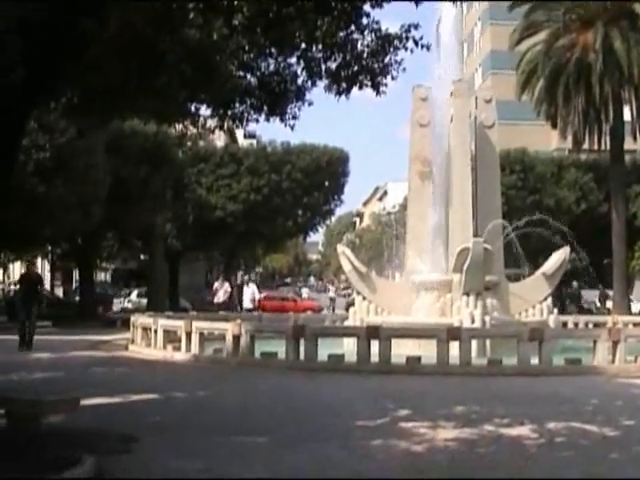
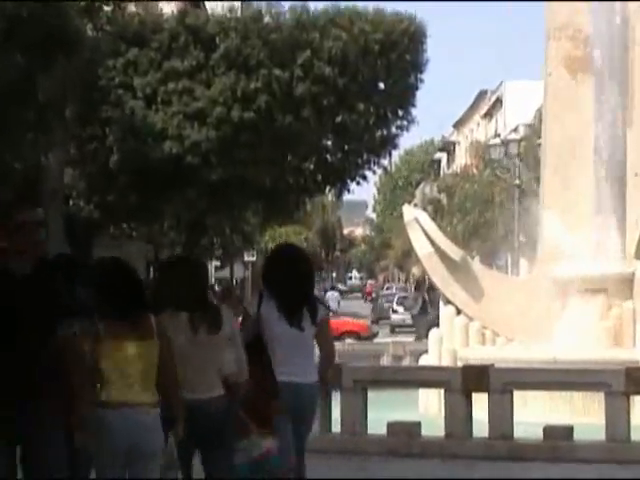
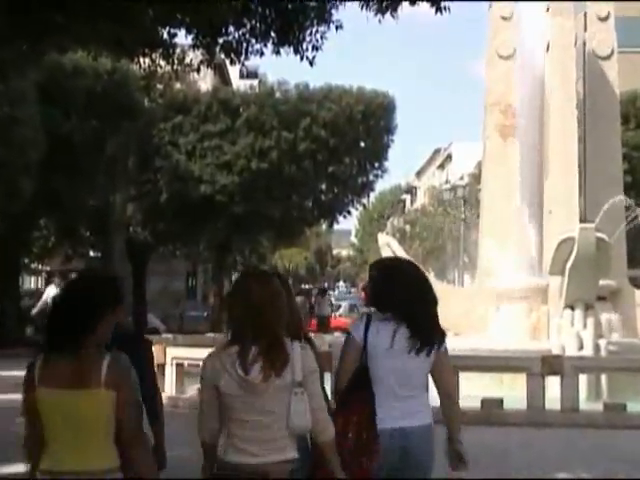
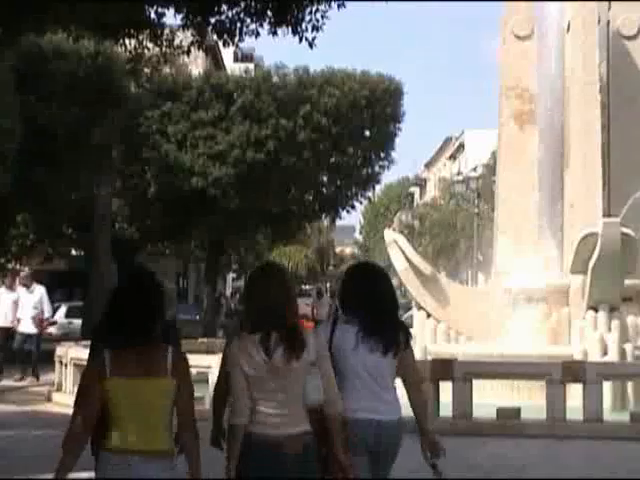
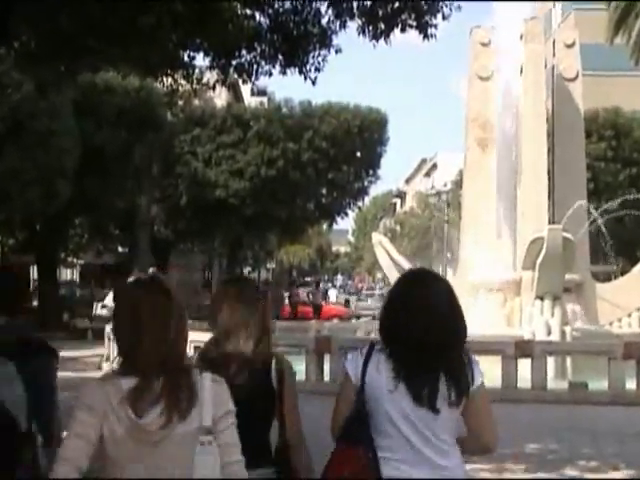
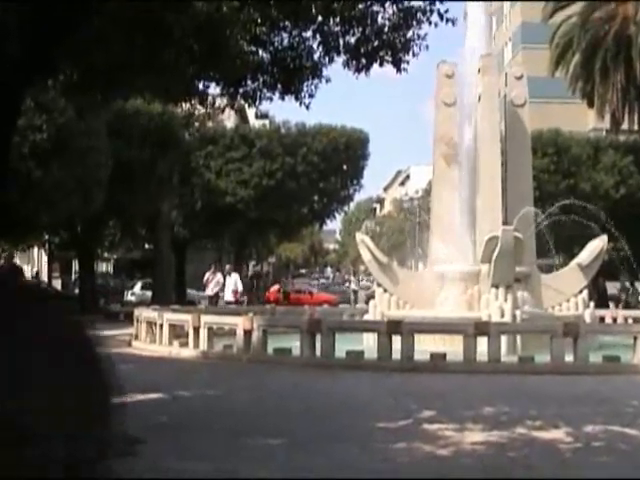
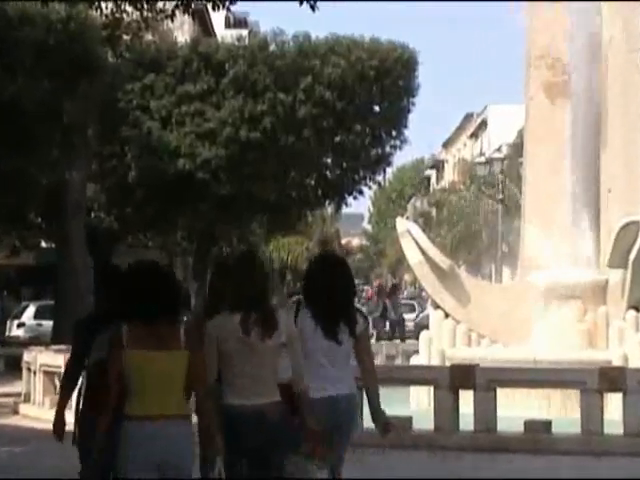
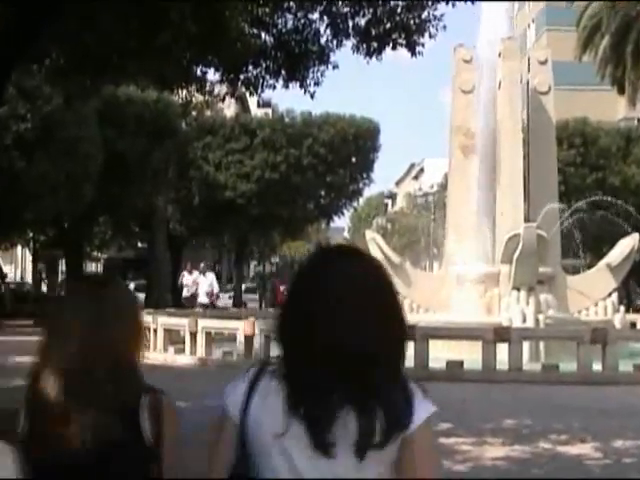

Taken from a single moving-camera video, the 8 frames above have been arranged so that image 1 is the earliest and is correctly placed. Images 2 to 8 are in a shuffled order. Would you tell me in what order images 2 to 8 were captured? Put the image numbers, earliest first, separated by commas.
6, 8, 5, 3, 4, 7, 2
